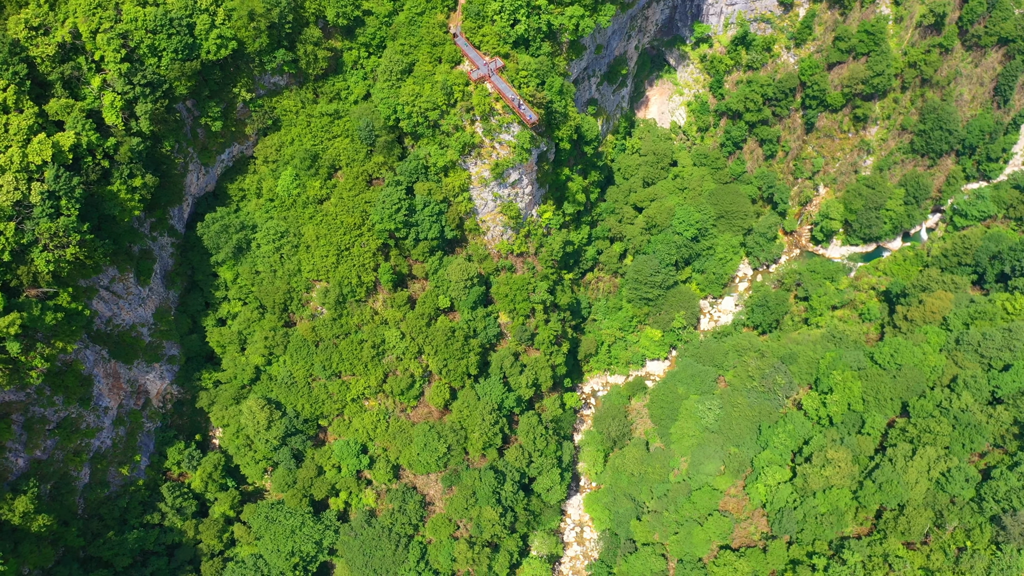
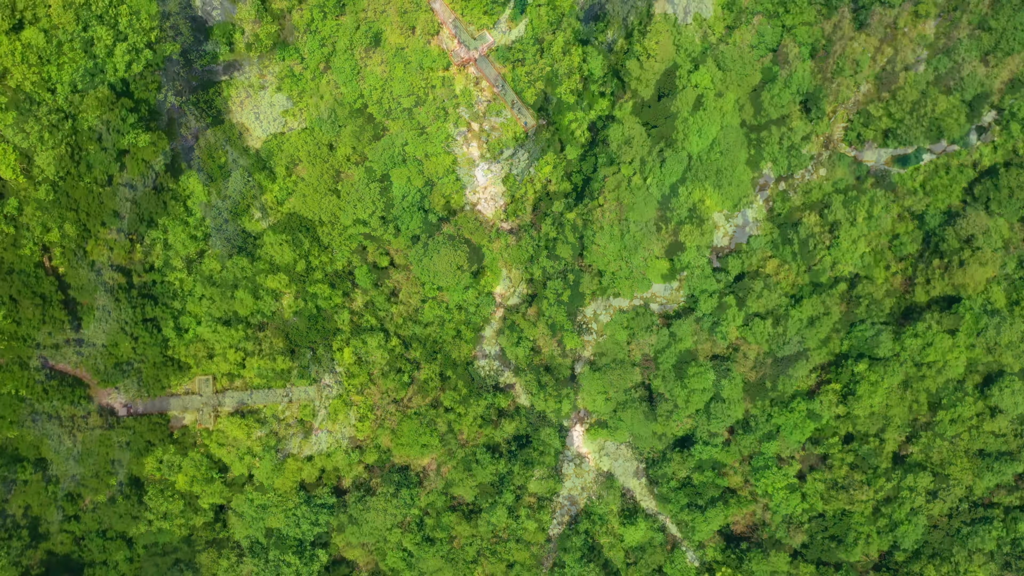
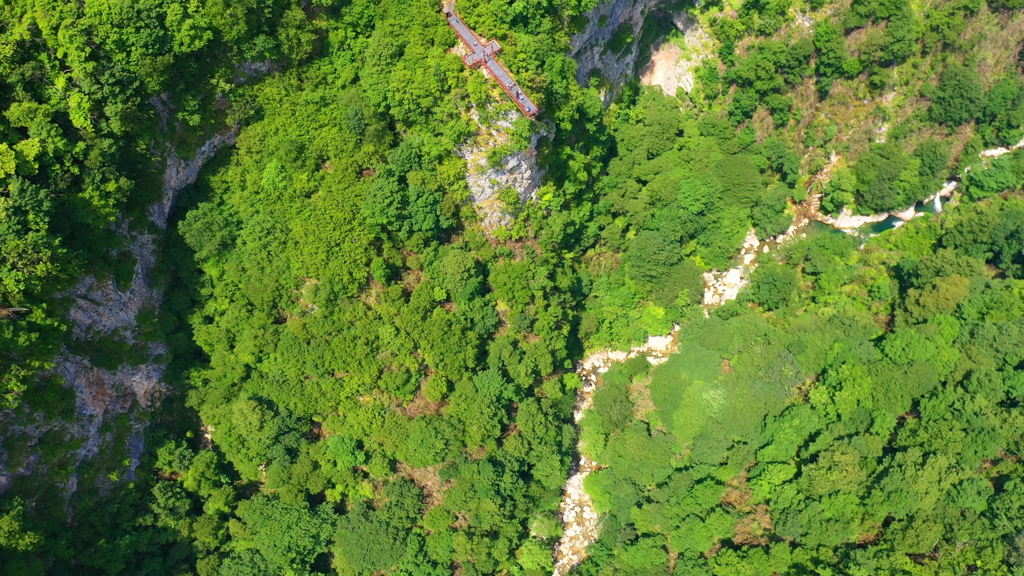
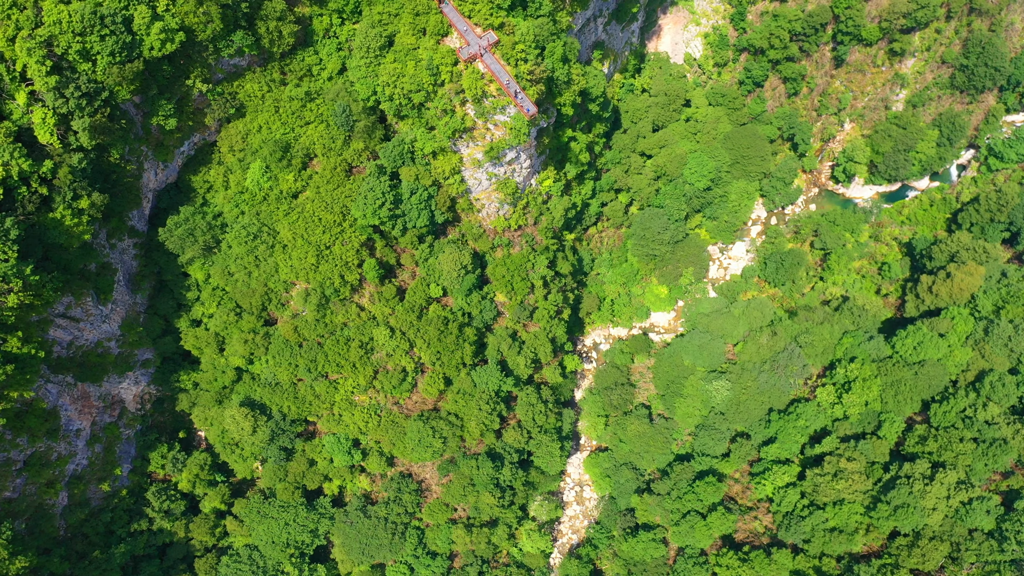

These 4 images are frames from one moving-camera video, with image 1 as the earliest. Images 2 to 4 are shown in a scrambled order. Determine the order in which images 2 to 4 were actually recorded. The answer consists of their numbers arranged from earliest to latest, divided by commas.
3, 4, 2
